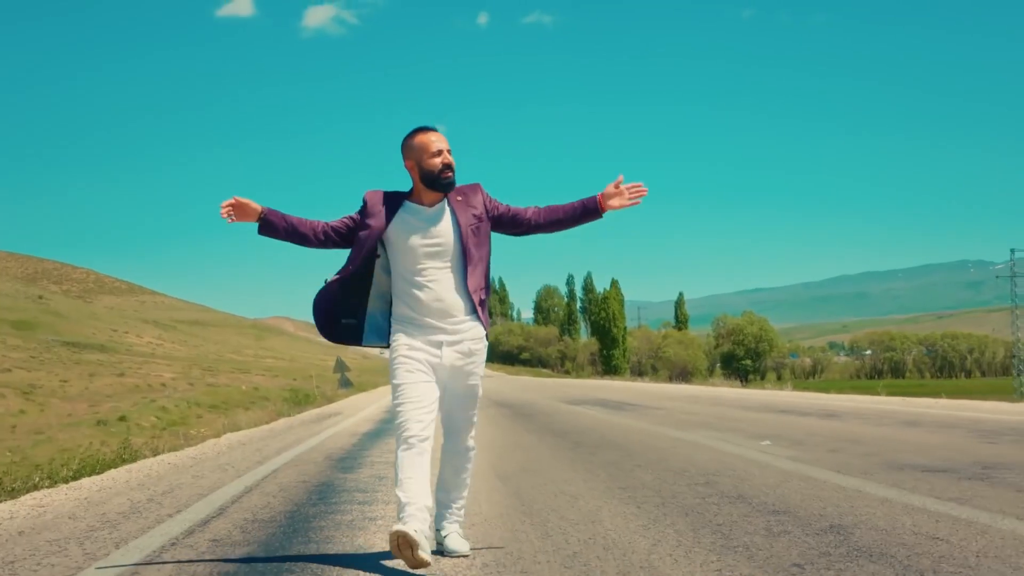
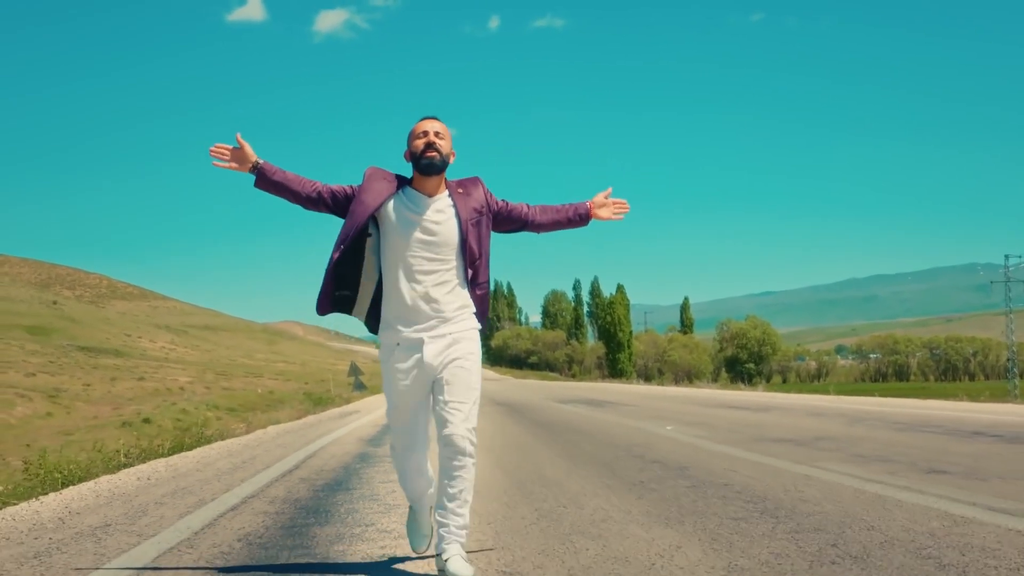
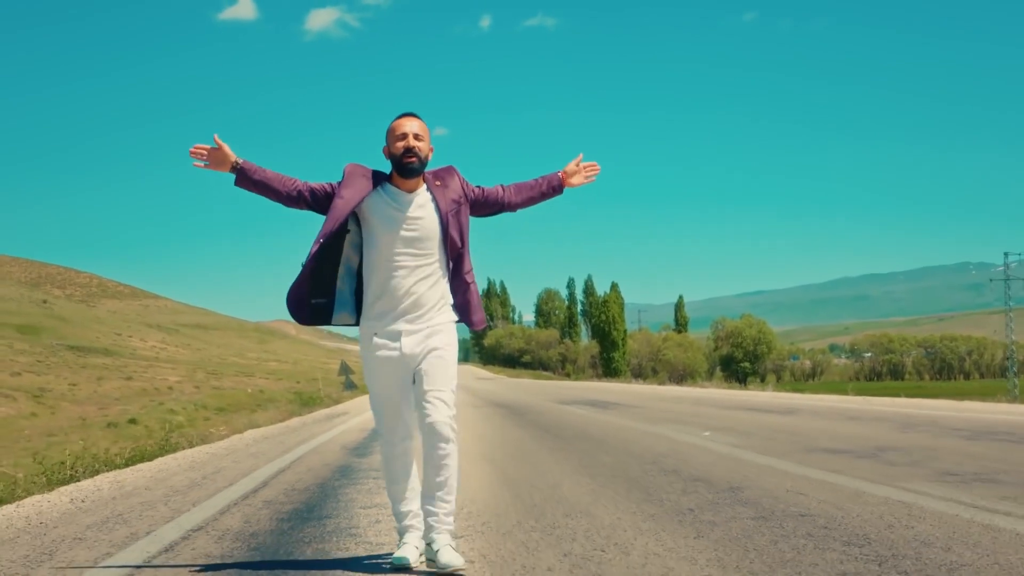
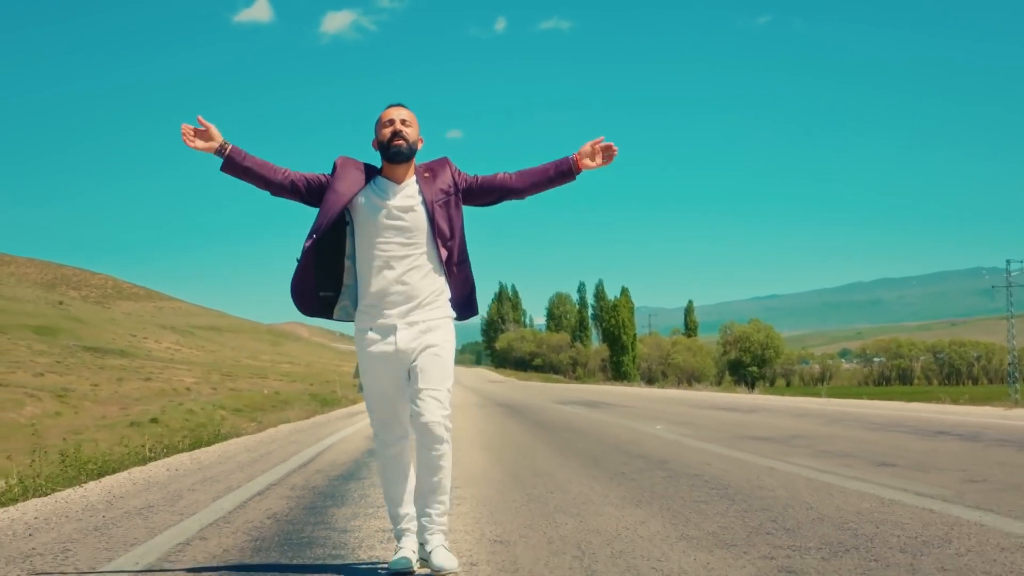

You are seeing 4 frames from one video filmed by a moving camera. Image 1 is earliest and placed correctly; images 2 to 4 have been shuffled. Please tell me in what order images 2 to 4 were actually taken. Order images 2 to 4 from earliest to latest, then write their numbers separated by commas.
3, 2, 4
